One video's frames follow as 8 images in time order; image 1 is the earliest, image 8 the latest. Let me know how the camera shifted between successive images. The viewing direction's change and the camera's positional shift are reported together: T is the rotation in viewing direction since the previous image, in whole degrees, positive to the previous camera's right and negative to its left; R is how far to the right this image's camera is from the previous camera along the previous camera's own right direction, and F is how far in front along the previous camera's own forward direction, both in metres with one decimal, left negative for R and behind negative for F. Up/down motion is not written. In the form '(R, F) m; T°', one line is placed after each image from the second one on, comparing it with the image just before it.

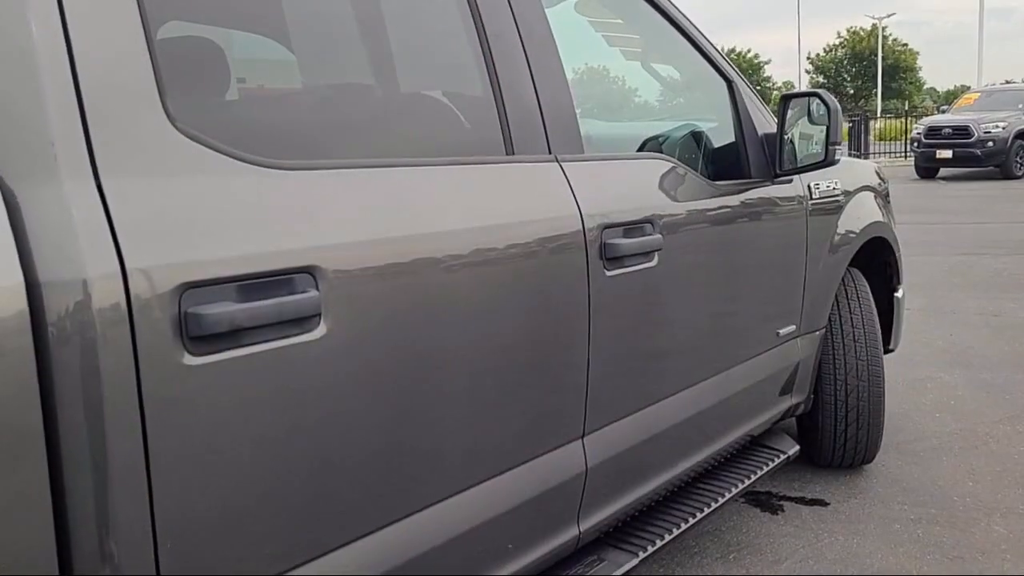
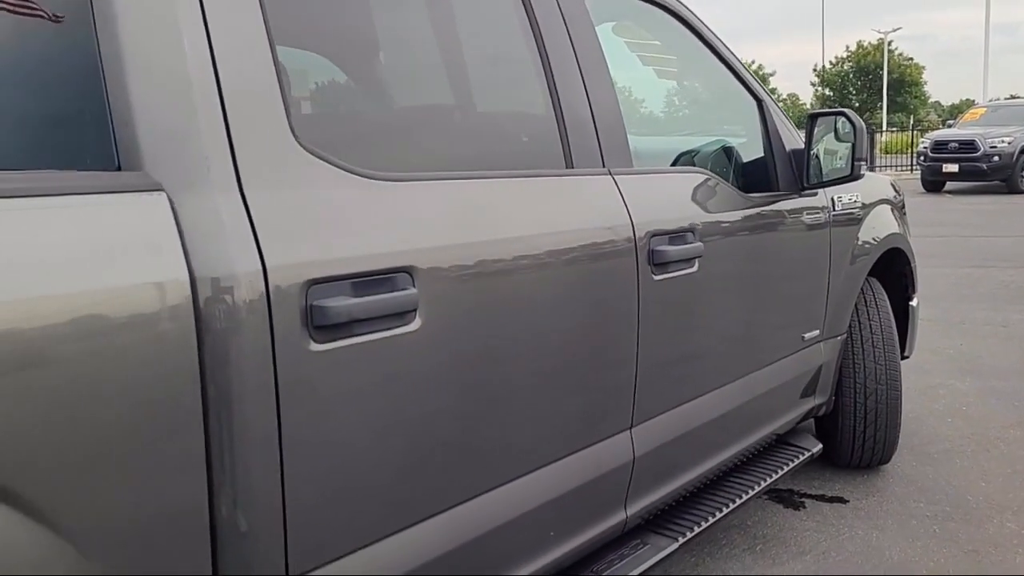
(-0.1, -0.2) m; 0°
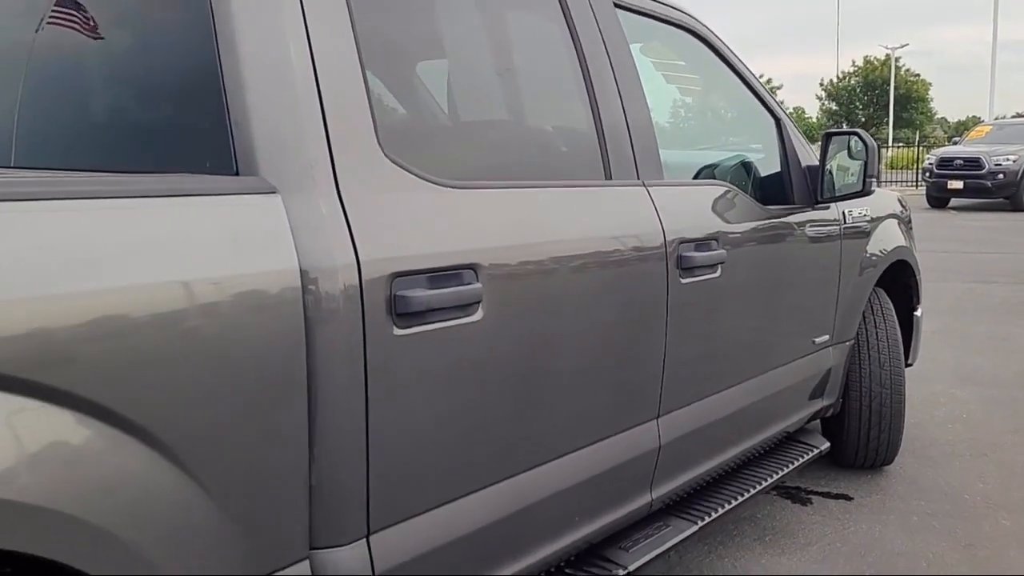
(-0.1, -0.2) m; 0°
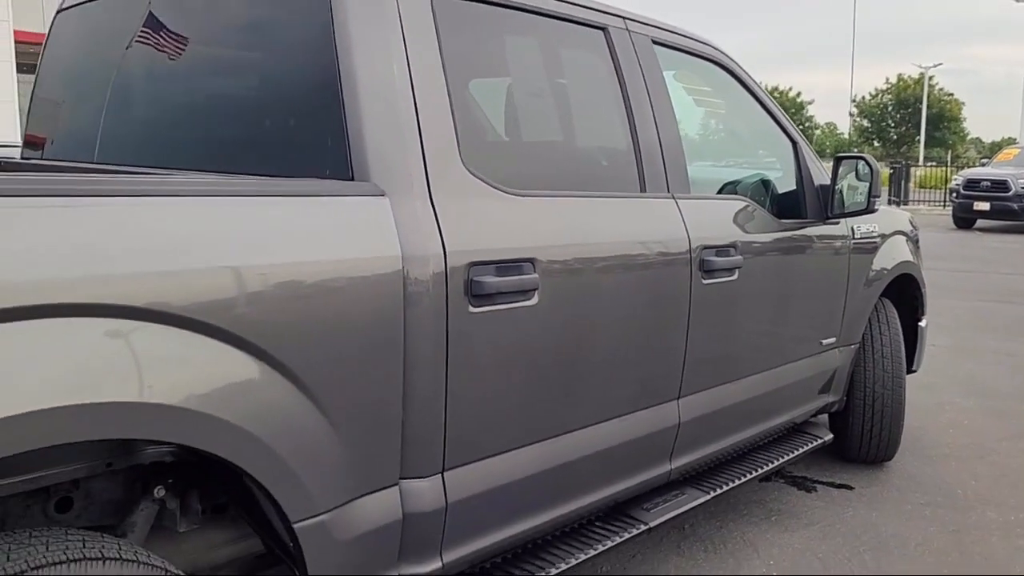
(-0.1, -0.4) m; -2°
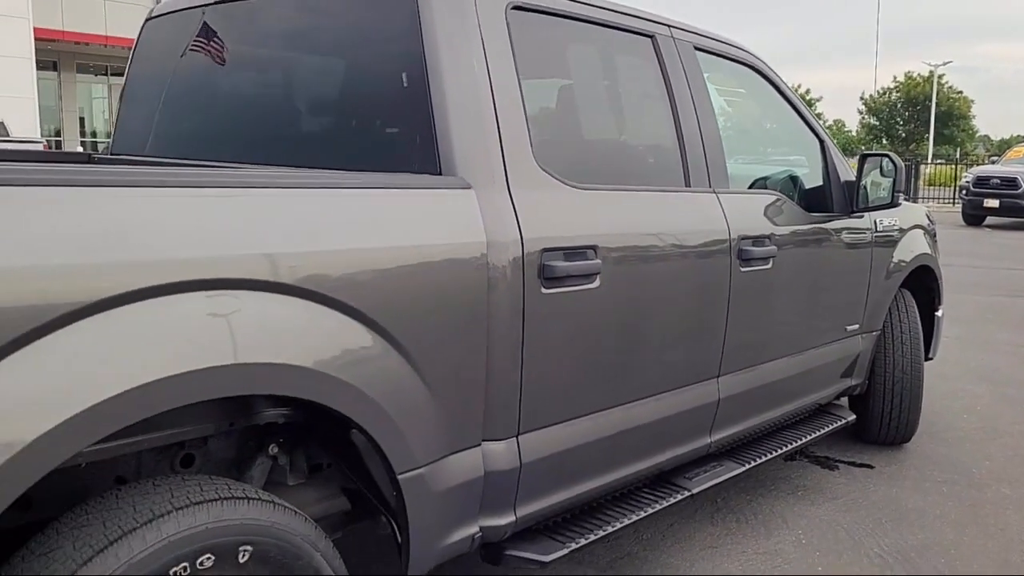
(-0.2, -0.2) m; 0°
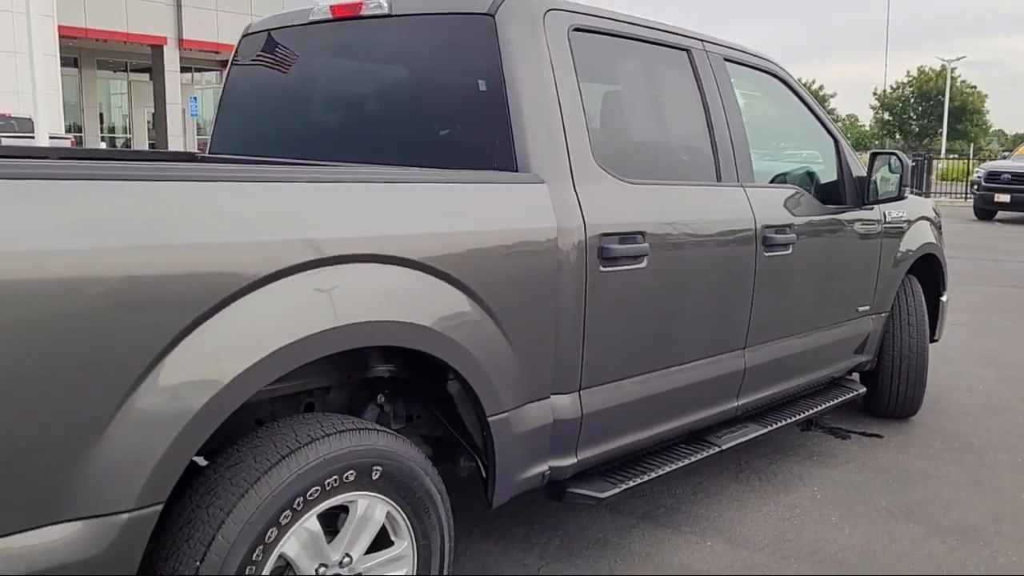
(-0.2, -0.4) m; -1°
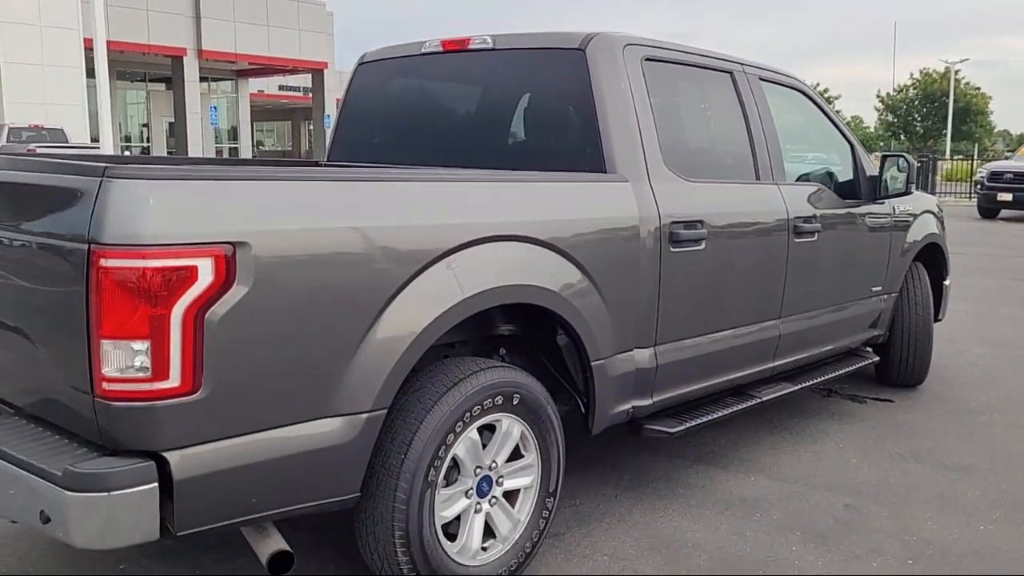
(-0.4, -0.7) m; 0°
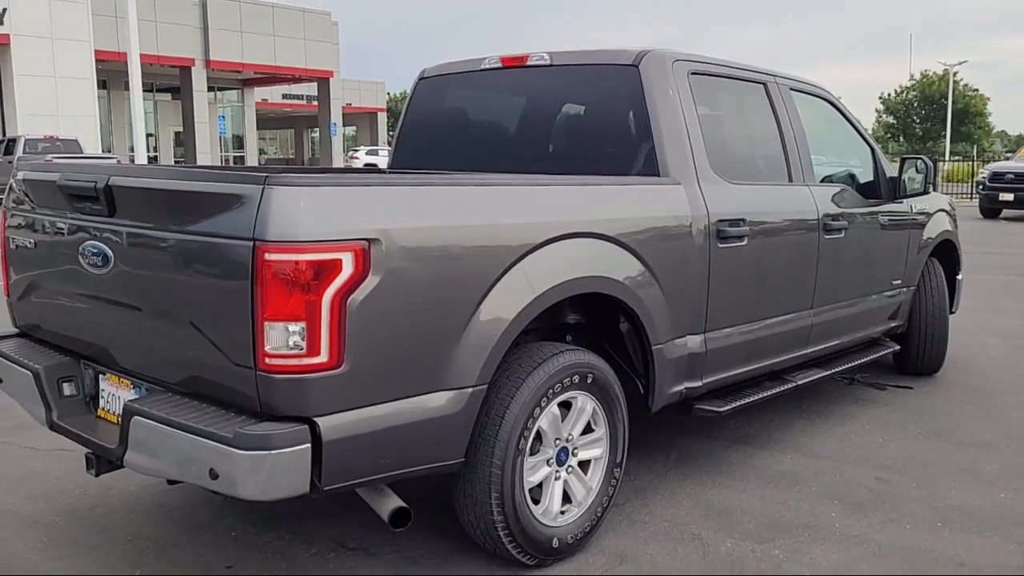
(-0.3, -0.4) m; 0°
